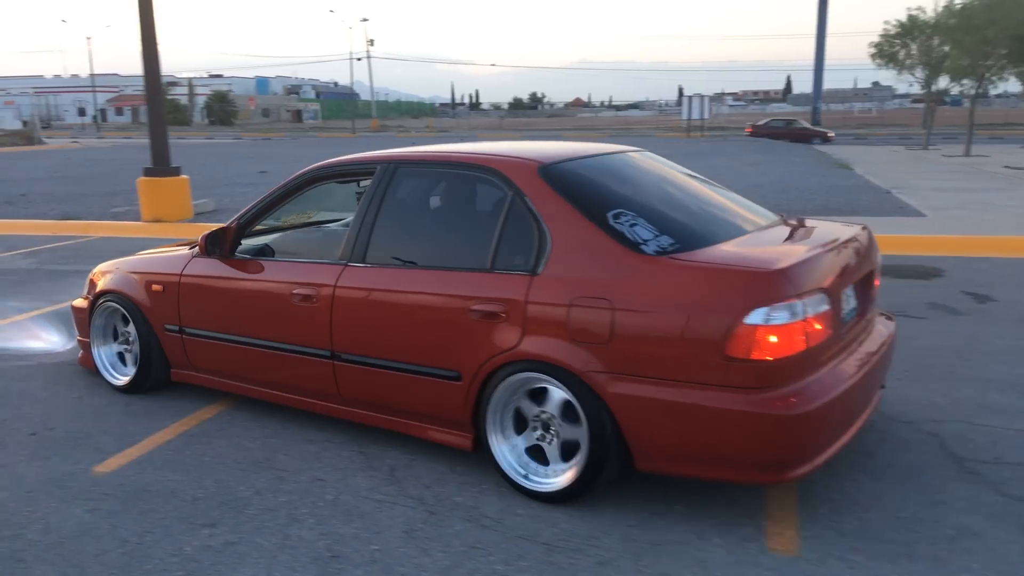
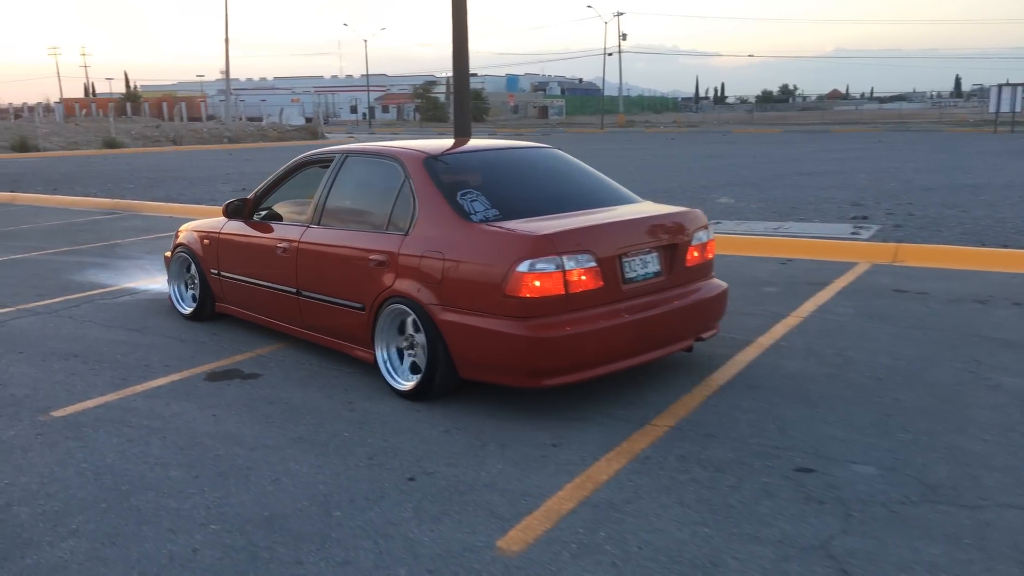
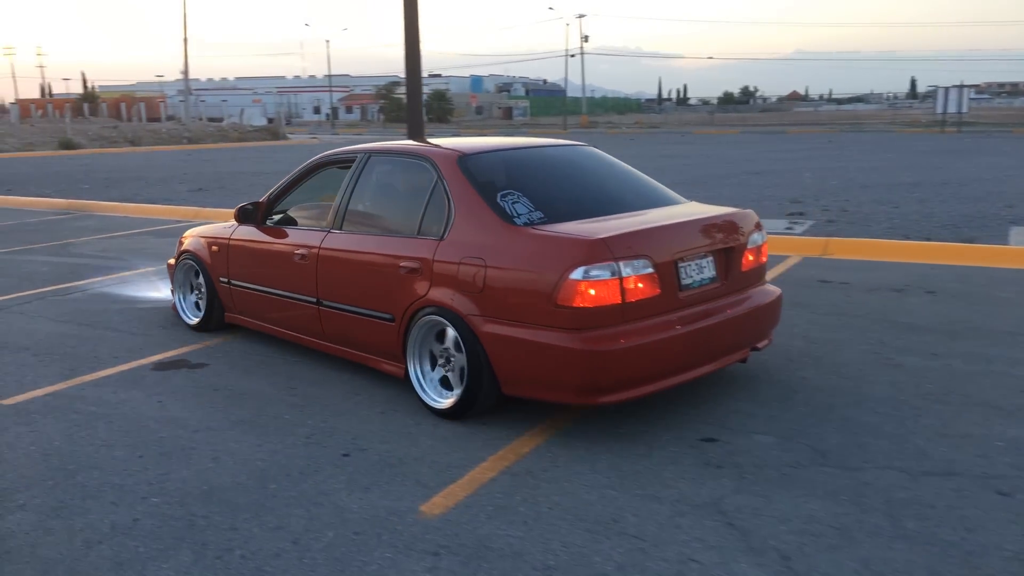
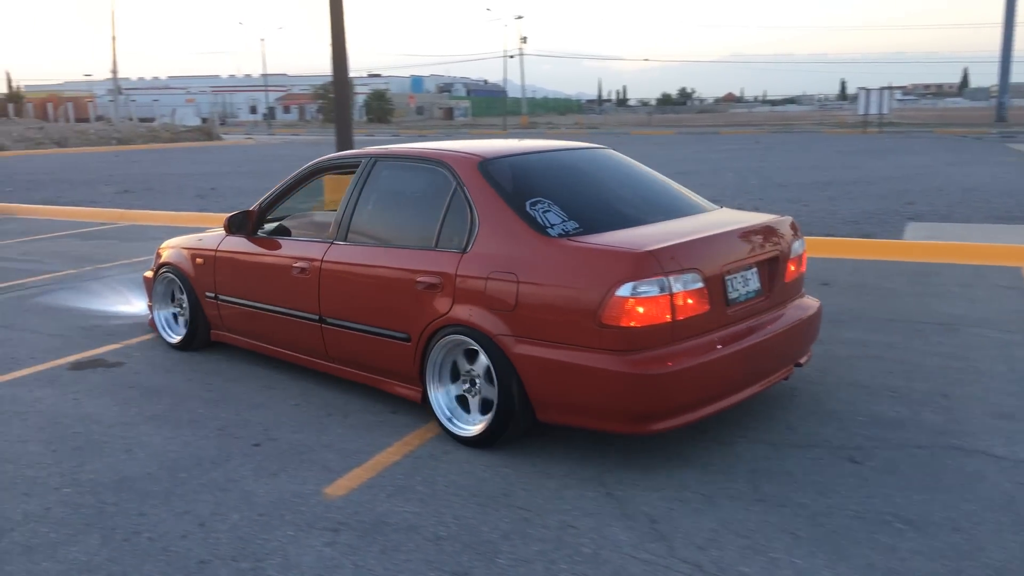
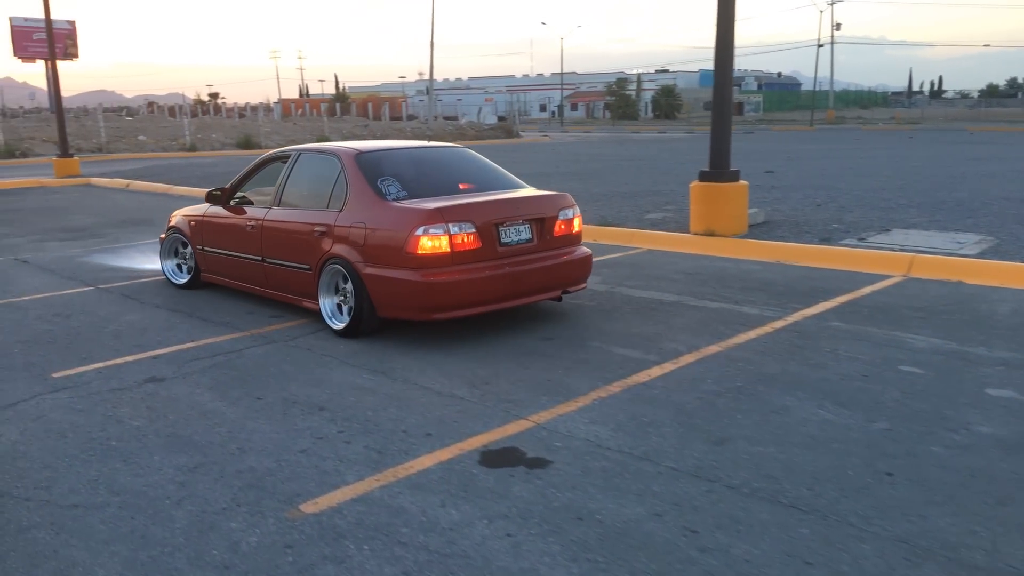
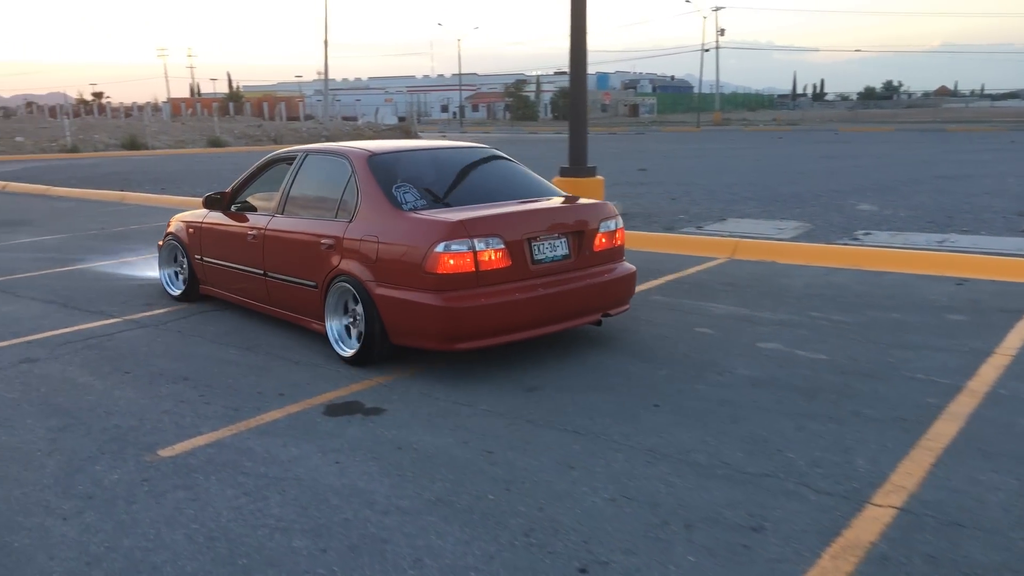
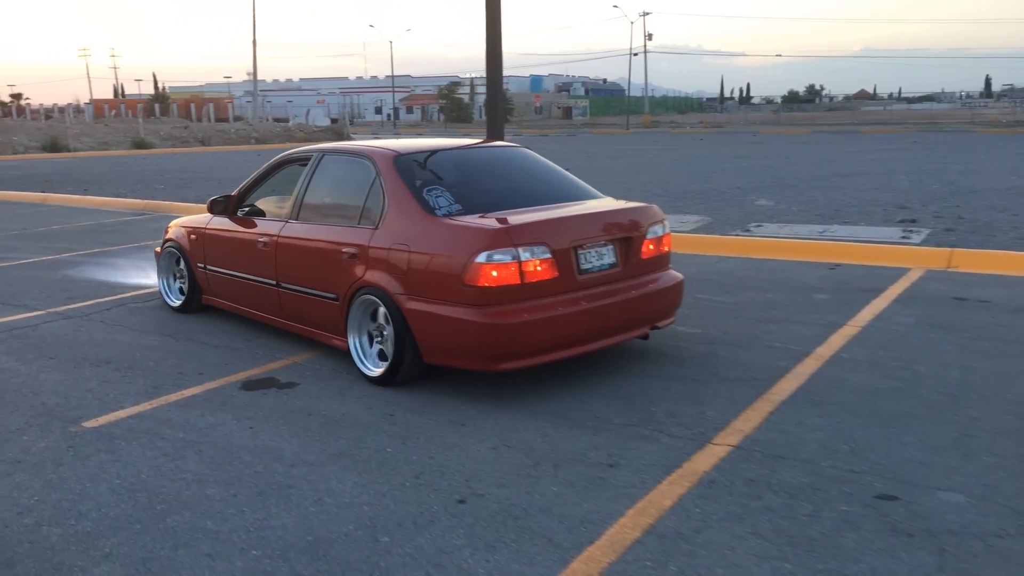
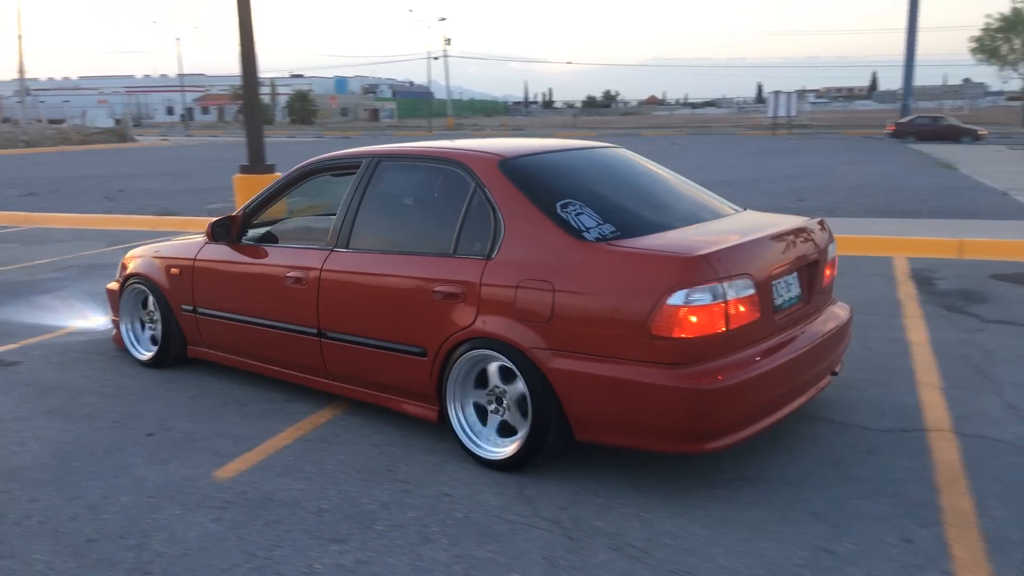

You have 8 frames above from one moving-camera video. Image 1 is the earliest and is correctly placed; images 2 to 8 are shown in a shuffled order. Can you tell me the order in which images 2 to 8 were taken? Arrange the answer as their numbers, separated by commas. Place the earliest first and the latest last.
8, 4, 3, 2, 7, 6, 5
